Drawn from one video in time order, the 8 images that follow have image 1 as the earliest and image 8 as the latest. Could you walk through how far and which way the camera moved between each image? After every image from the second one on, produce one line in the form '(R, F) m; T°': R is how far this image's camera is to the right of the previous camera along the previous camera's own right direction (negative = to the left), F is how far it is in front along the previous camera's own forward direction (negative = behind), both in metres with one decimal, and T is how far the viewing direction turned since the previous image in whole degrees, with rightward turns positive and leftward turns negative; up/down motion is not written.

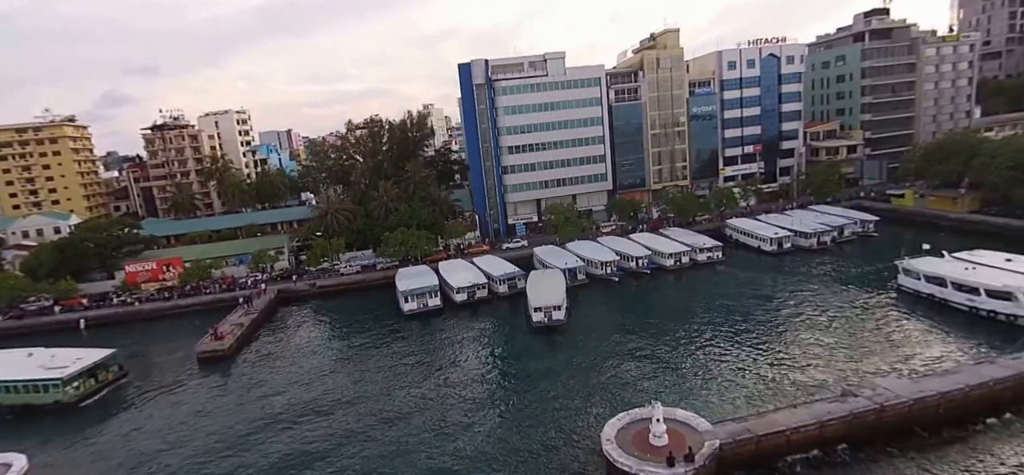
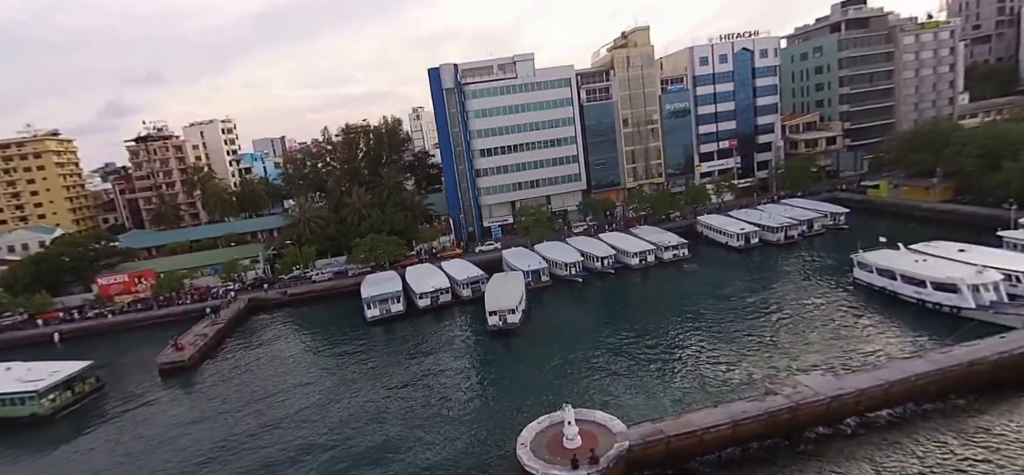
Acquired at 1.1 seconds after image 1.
(+4.3, -0.2) m; -1°
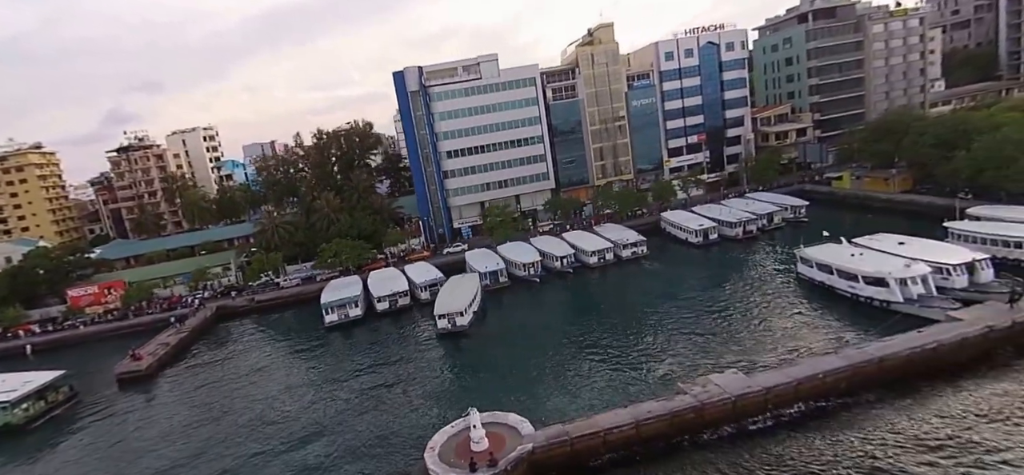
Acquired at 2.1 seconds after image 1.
(+4.5, -0.5) m; -1°
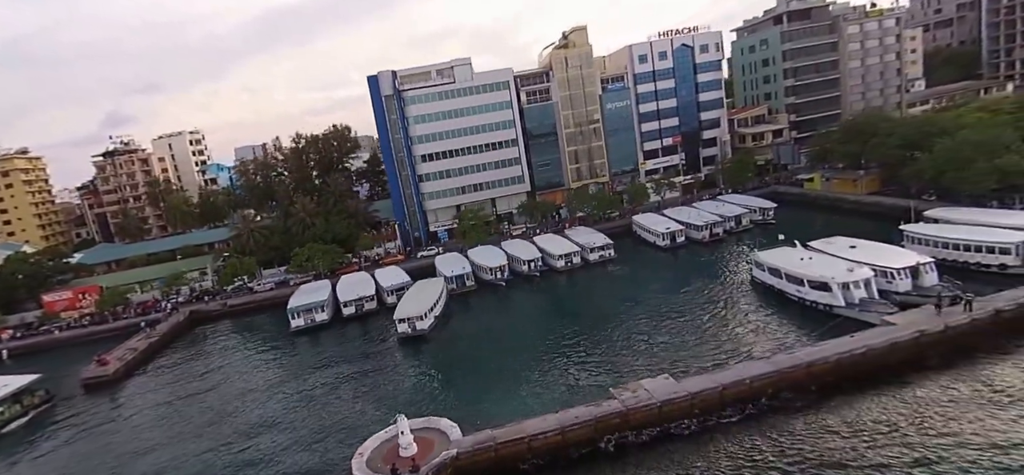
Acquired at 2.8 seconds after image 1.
(+3.4, -0.5) m; 0°
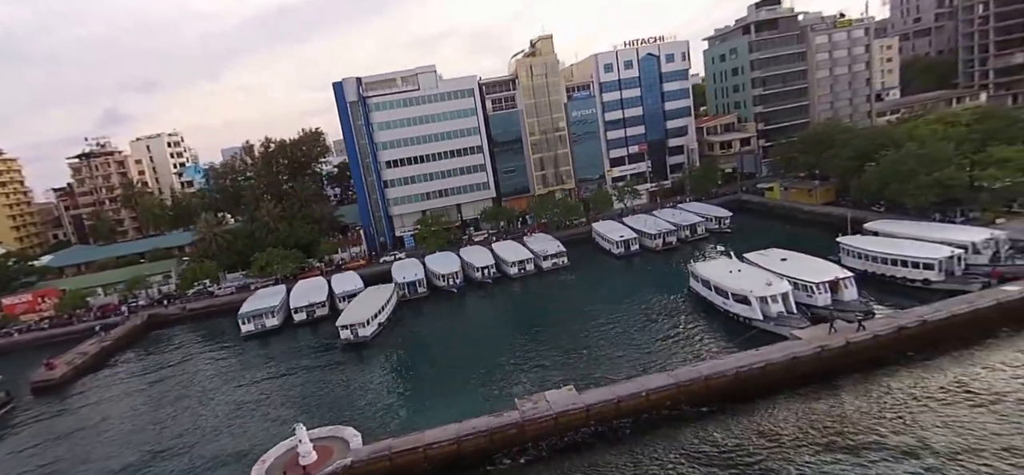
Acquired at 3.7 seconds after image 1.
(+4.7, -0.4) m; 0°
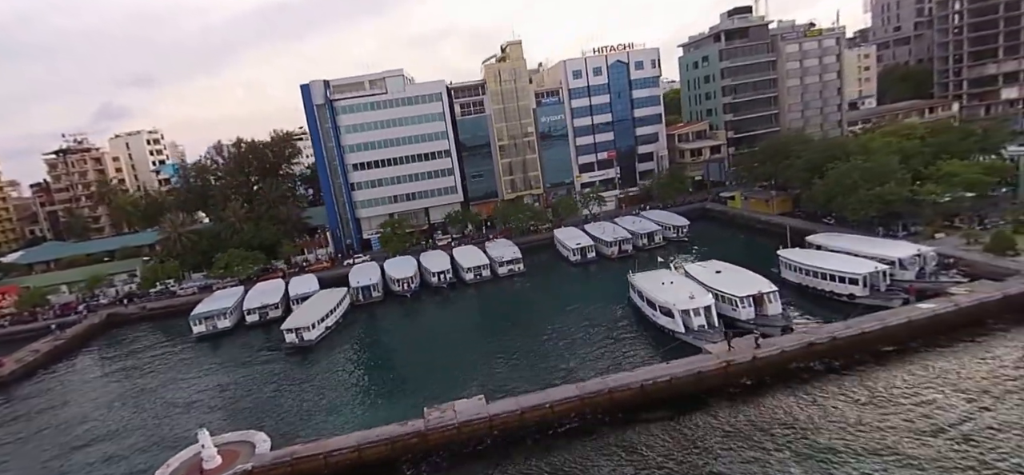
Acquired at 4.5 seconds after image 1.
(+4.4, -0.3) m; 0°
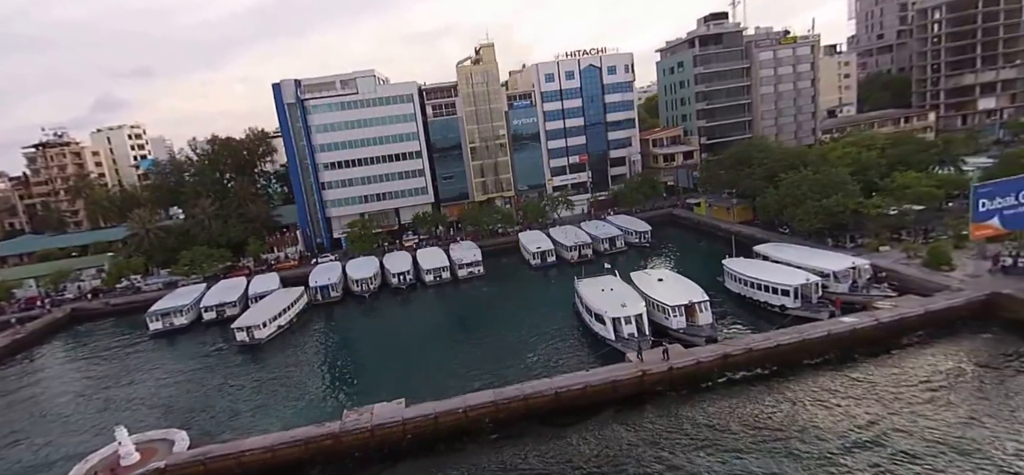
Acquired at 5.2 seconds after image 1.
(+4.0, -0.3) m; 0°
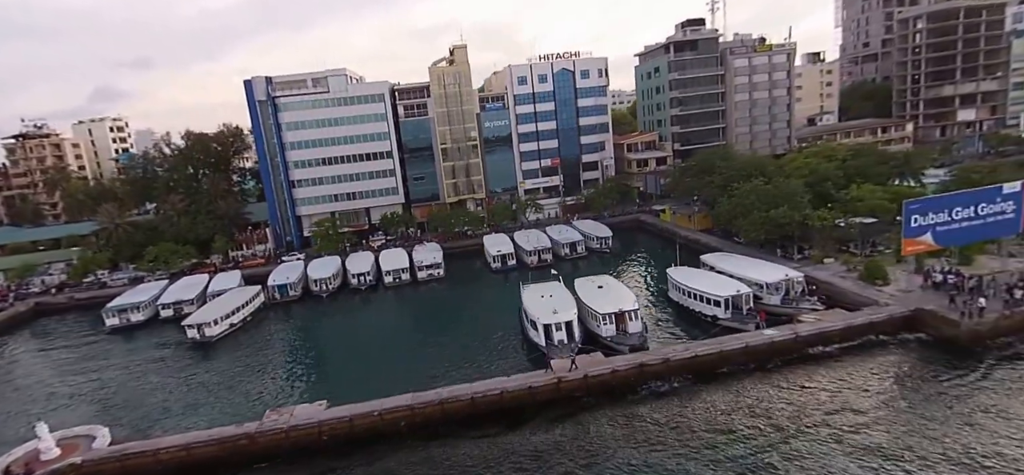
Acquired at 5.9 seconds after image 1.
(+4.1, -0.3) m; 0°
